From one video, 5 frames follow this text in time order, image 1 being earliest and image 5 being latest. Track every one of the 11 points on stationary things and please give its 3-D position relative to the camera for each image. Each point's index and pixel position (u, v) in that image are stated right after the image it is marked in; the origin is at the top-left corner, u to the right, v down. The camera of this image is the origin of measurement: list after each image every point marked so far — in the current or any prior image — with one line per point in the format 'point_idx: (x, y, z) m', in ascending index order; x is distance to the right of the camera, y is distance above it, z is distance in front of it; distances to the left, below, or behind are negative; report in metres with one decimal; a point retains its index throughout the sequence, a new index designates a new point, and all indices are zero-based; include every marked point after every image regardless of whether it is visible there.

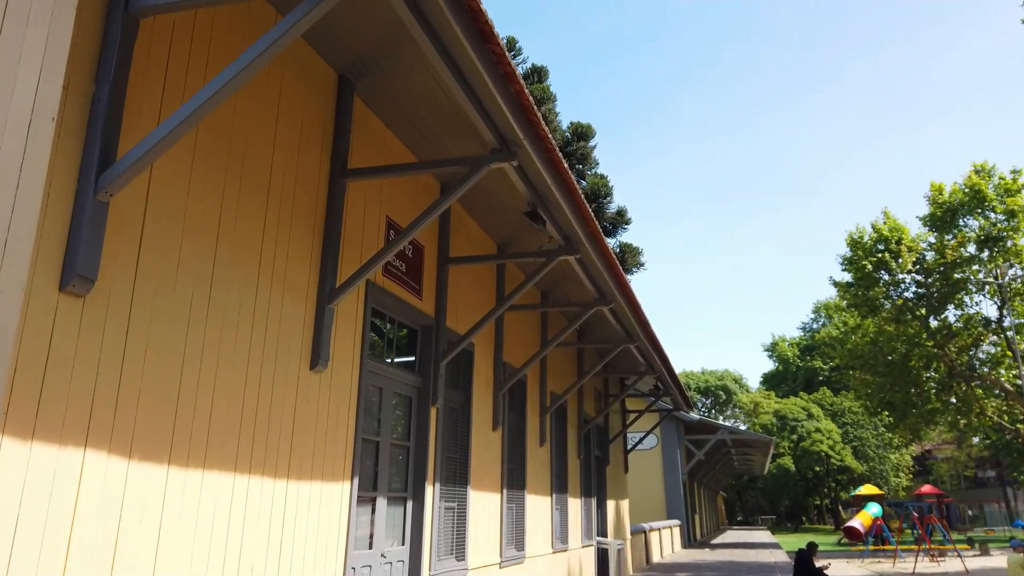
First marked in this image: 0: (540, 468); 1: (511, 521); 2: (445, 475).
0: (+0.4, -2.3, +9.6) m
1: (0.0, -2.6, +8.3) m
2: (-0.6, -1.6, +6.6) m
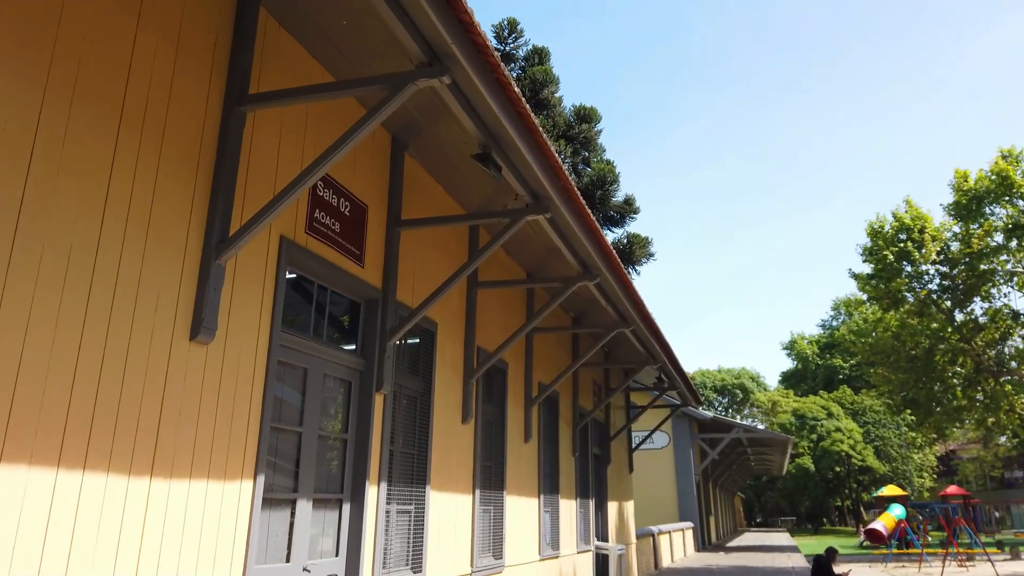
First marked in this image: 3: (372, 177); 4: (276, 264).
0: (+0.1, -2.0, +8.6) m
1: (-0.3, -2.3, +7.4) m
2: (-0.9, -1.4, +5.7) m
3: (-1.0, +0.8, +5.5) m
4: (-1.4, +0.1, +4.3) m
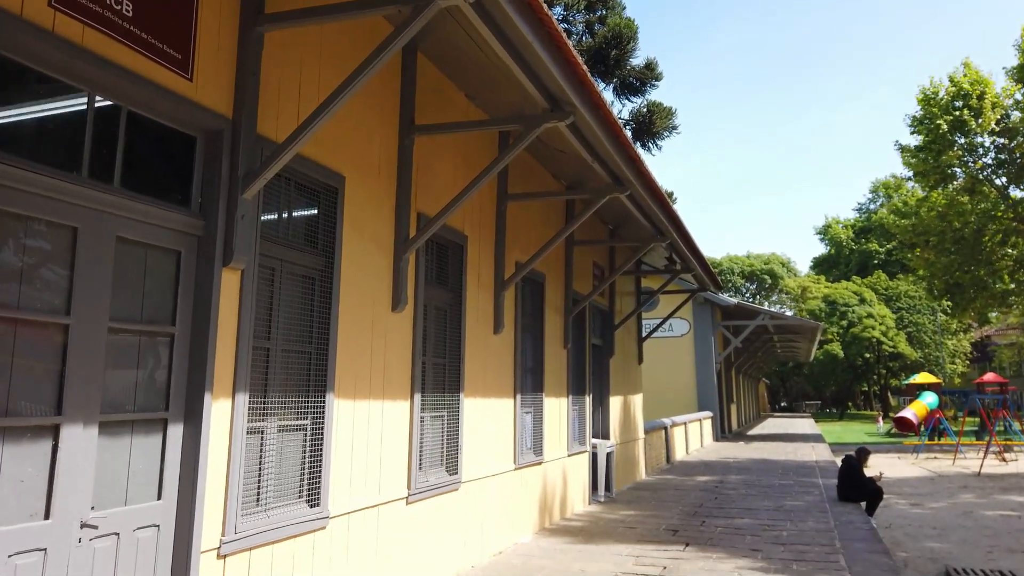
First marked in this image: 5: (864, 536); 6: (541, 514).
0: (-0.2, -0.7, +7.1) m
1: (-0.6, -1.2, +5.9) m
2: (-1.3, -0.5, +4.1) m
3: (-1.5, +1.7, +3.7) m
4: (-1.8, +0.8, +2.6) m
5: (+3.7, -2.6, +7.9) m
6: (+0.3, -2.5, +8.2) m
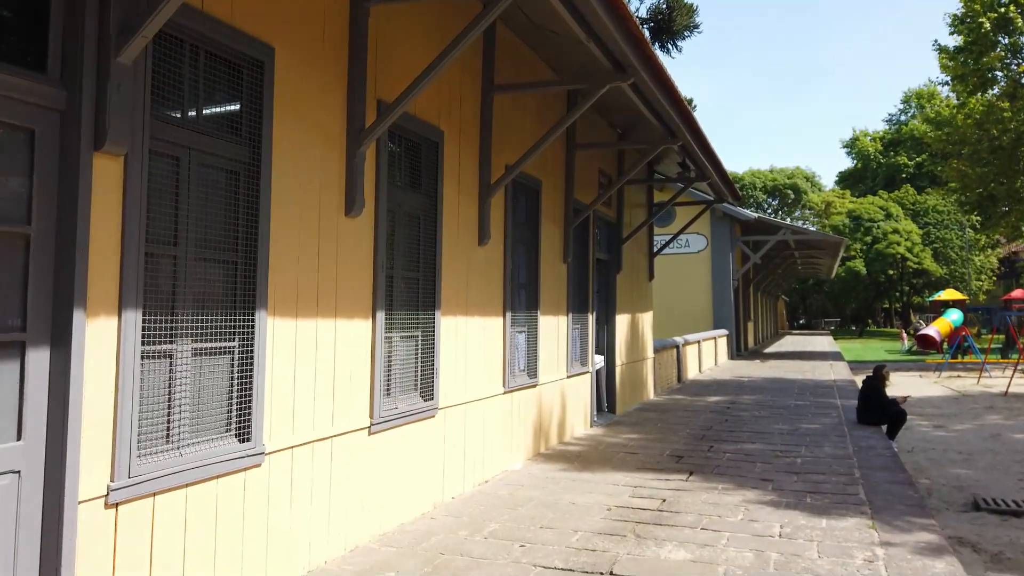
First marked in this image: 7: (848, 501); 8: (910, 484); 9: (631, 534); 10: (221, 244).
0: (-0.3, +0.1, +6.3) m
1: (-0.8, -0.5, +5.2) m
2: (-1.5, 0.0, +3.4) m
3: (-1.7, +2.1, +2.7) m
4: (-2.1, +1.1, +1.8) m
5: (+3.6, -1.7, +7.3) m
6: (+0.2, -1.5, +7.6) m
7: (+2.6, -1.6, +5.8) m
8: (+3.3, -1.7, +6.4) m
9: (+0.8, -1.6, +4.9) m
10: (-1.4, +0.2, +3.6) m
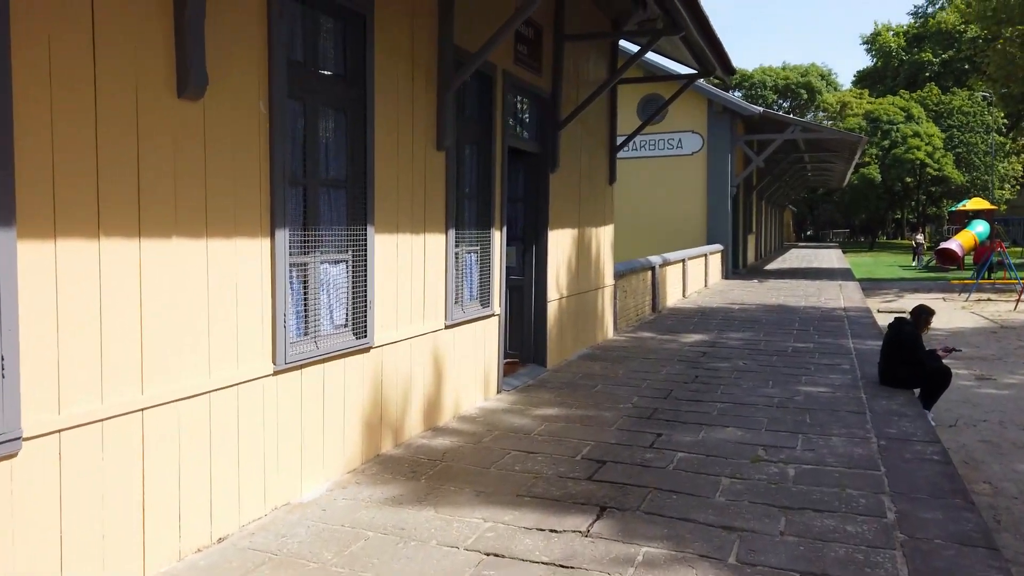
0: (-1.4, +0.6, +3.3) m
1: (-1.9, -0.2, +2.3) m
2: (-2.6, +0.1, +0.4) m
3: (-2.9, +2.1, -0.5) m
4: (-3.2, +1.0, -1.4) m
5: (+2.5, -1.1, +4.4) m
6: (-0.9, -0.9, +4.7) m
7: (+1.4, -1.3, +2.9) m
8: (+2.2, -1.2, +3.5) m
9: (-0.4, -1.3, +2.0) m
10: (-2.6, +0.3, +0.6) m
